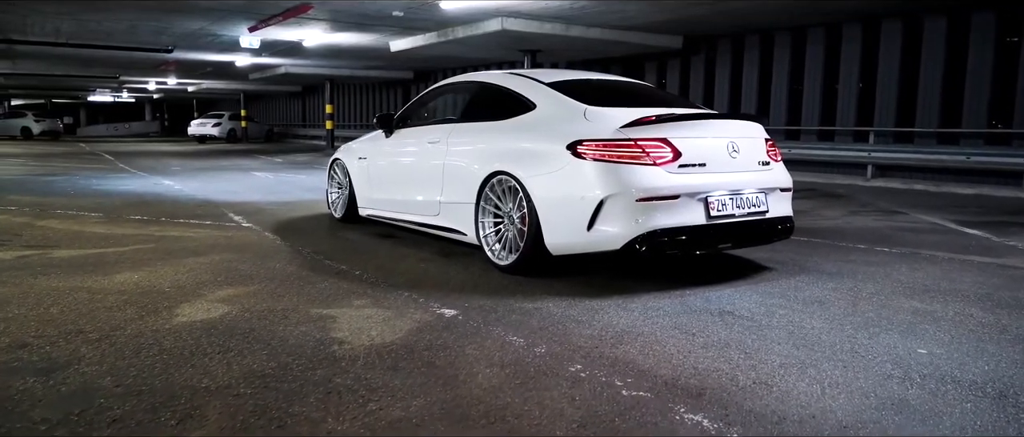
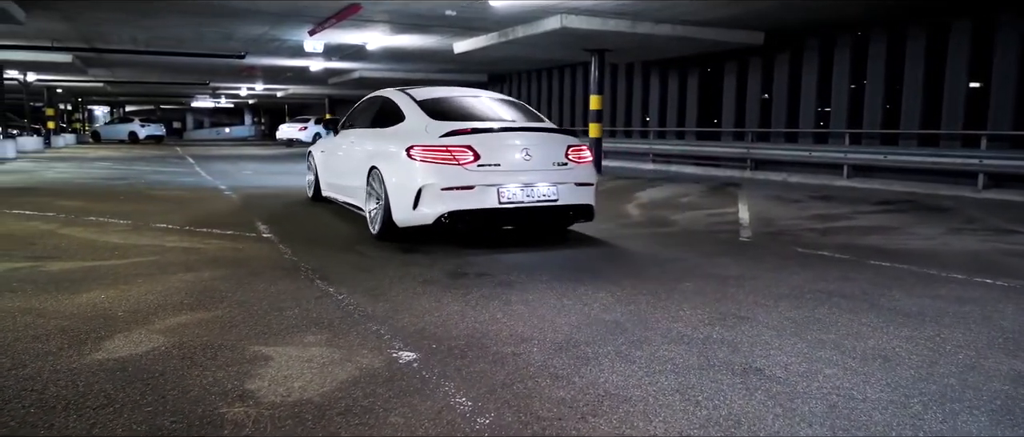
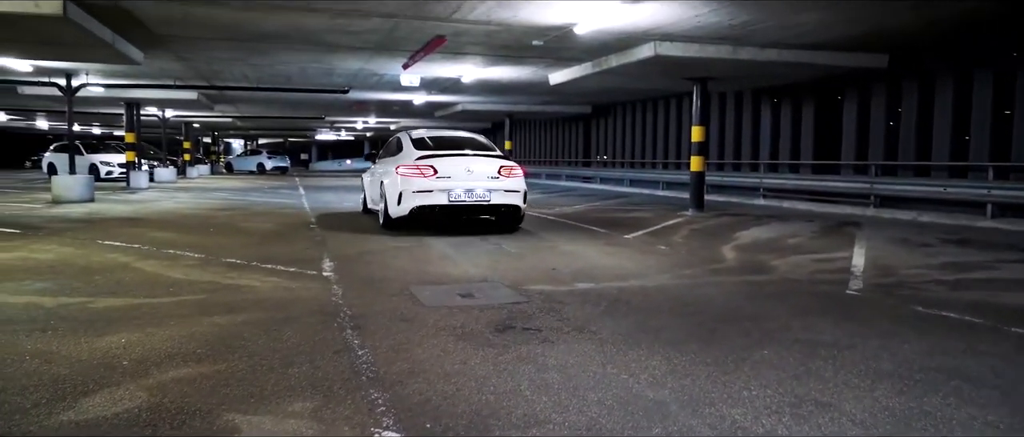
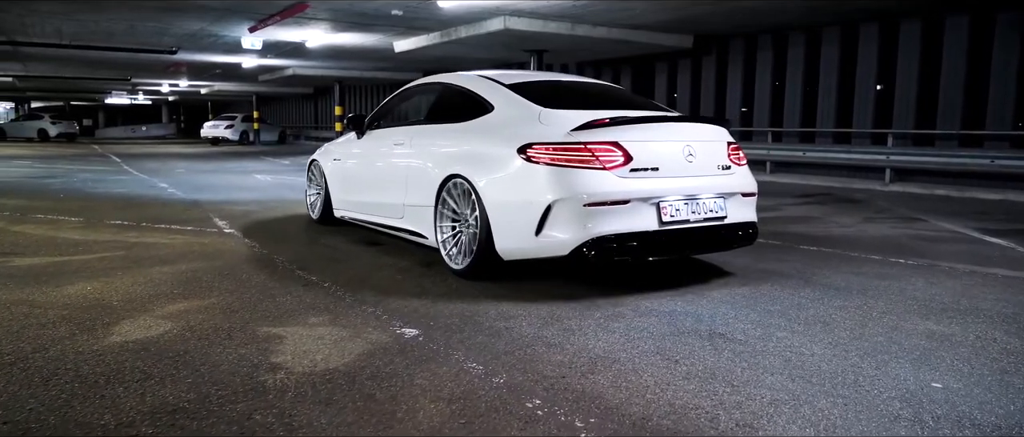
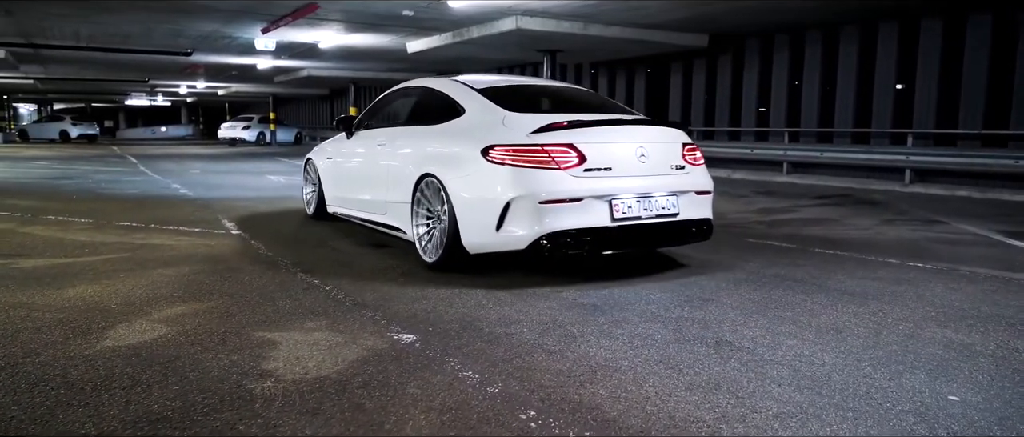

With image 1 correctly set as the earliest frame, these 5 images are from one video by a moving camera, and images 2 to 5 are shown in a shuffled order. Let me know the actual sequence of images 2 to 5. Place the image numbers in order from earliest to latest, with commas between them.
4, 5, 2, 3
